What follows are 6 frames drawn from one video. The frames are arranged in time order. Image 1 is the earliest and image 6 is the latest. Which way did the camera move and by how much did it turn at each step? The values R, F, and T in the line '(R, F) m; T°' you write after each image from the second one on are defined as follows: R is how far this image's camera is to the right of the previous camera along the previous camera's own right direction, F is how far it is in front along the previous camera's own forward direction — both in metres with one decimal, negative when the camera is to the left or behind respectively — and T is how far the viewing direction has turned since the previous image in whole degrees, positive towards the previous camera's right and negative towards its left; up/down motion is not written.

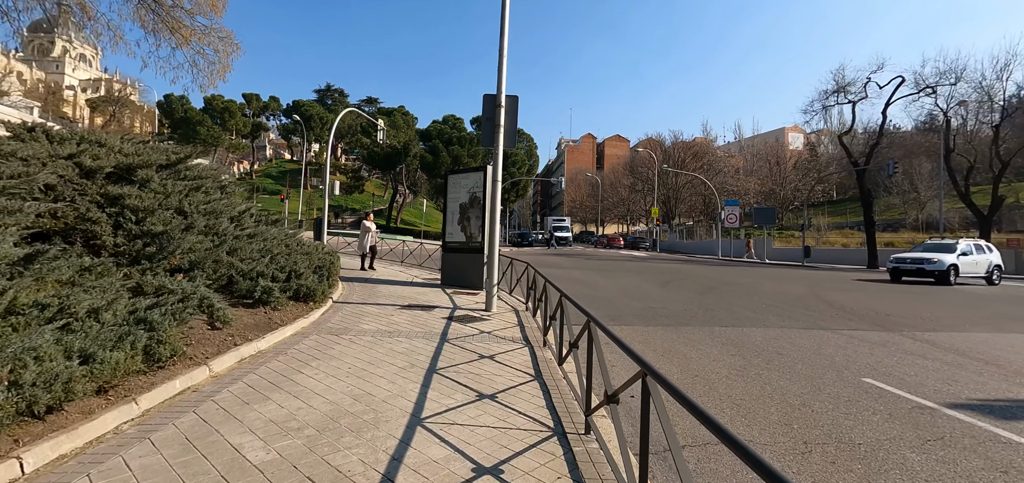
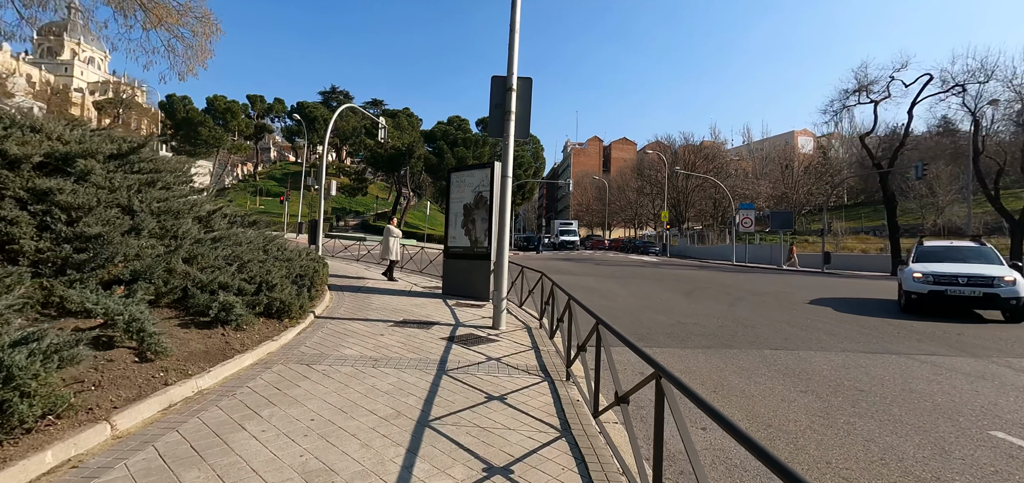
(-0.1, +1.3) m; -1°
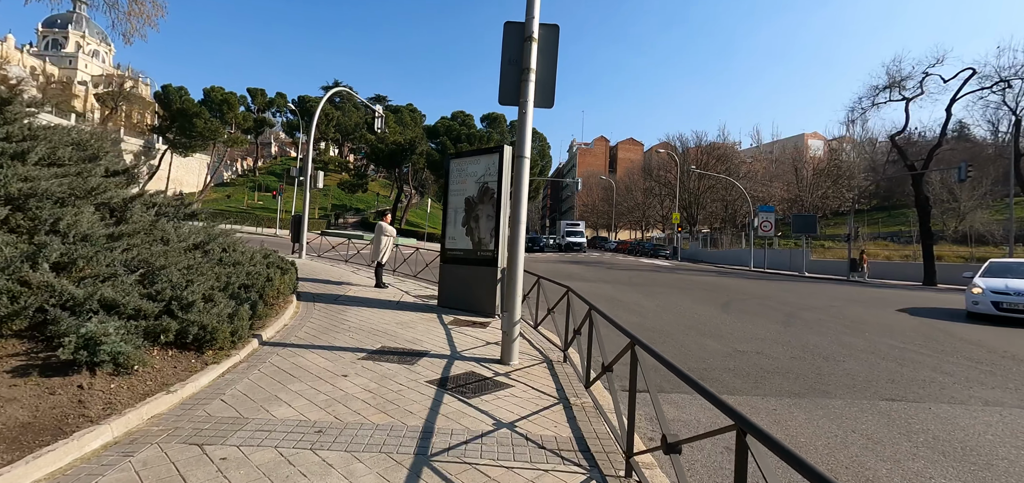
(-0.2, +2.0) m; 0°
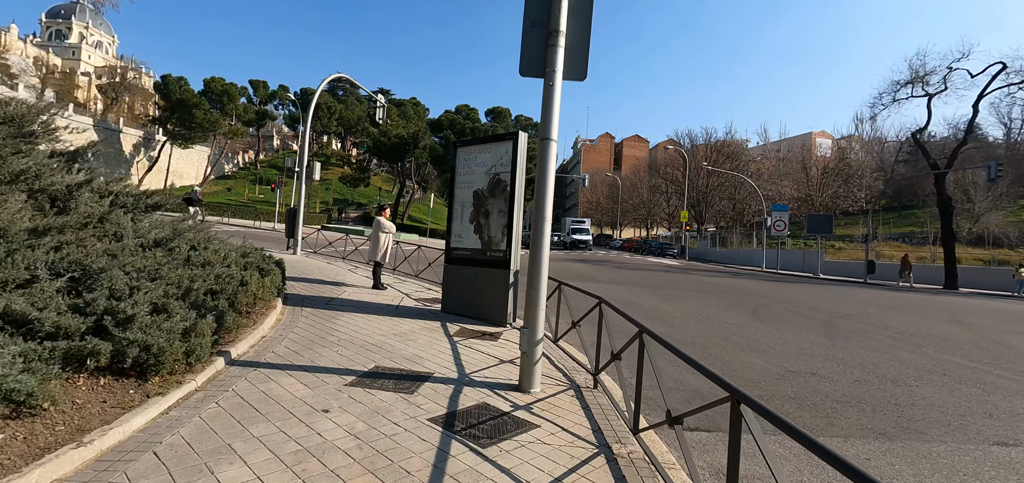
(-0.2, +1.0) m; 0°
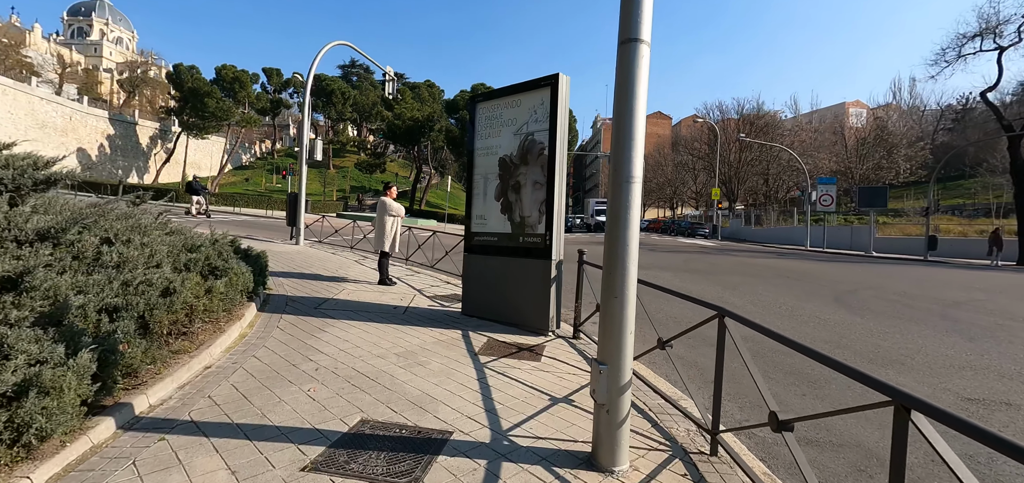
(-0.3, +1.8) m; -2°
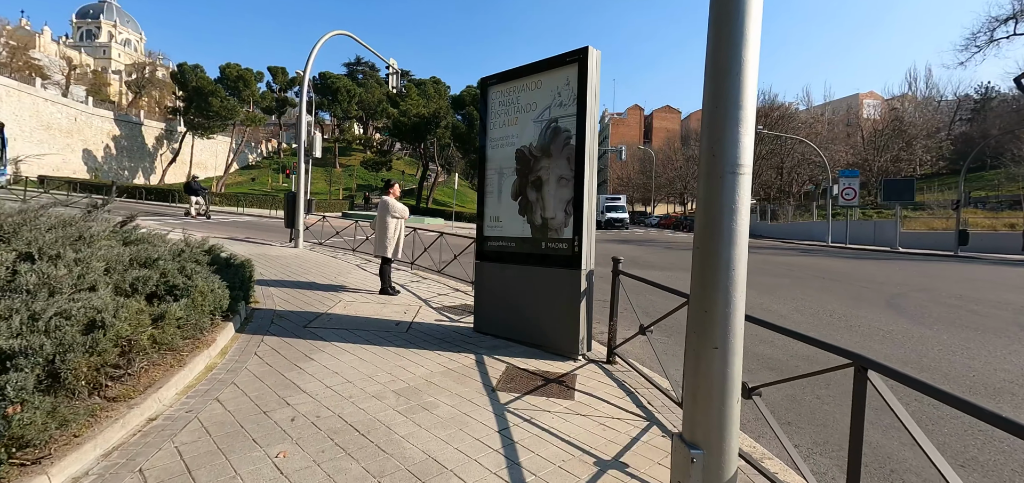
(-0.1, +0.9) m; -1°
